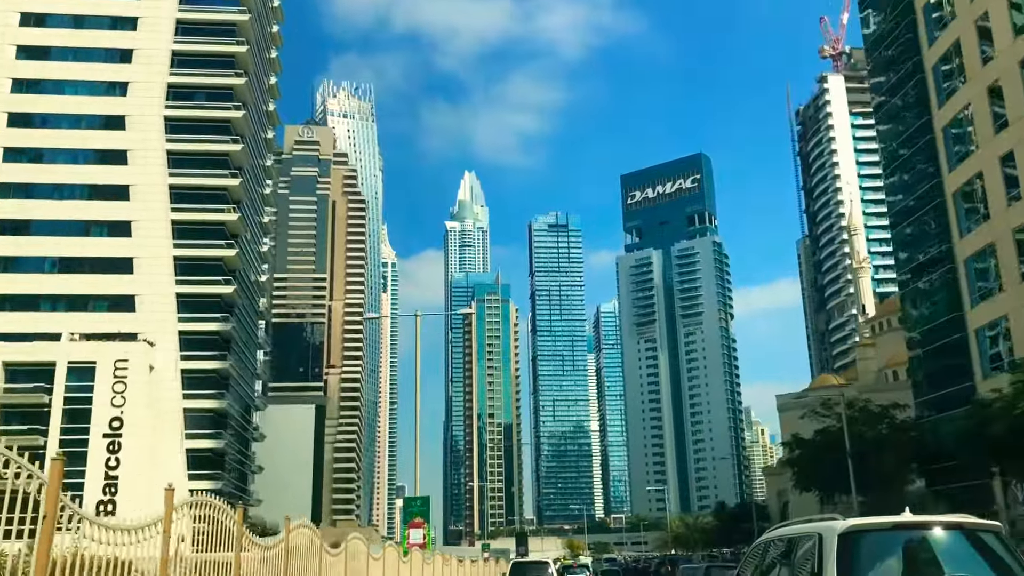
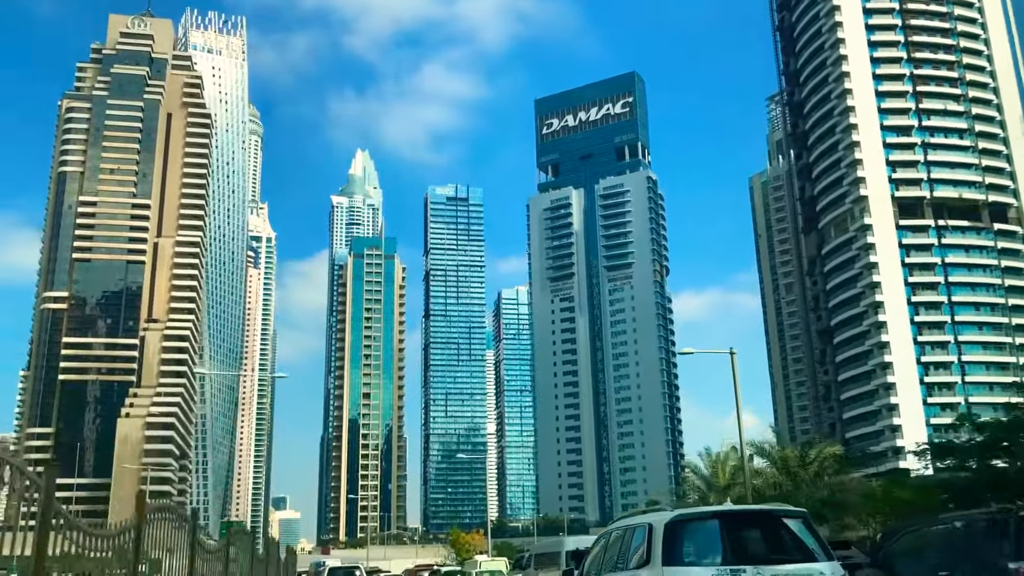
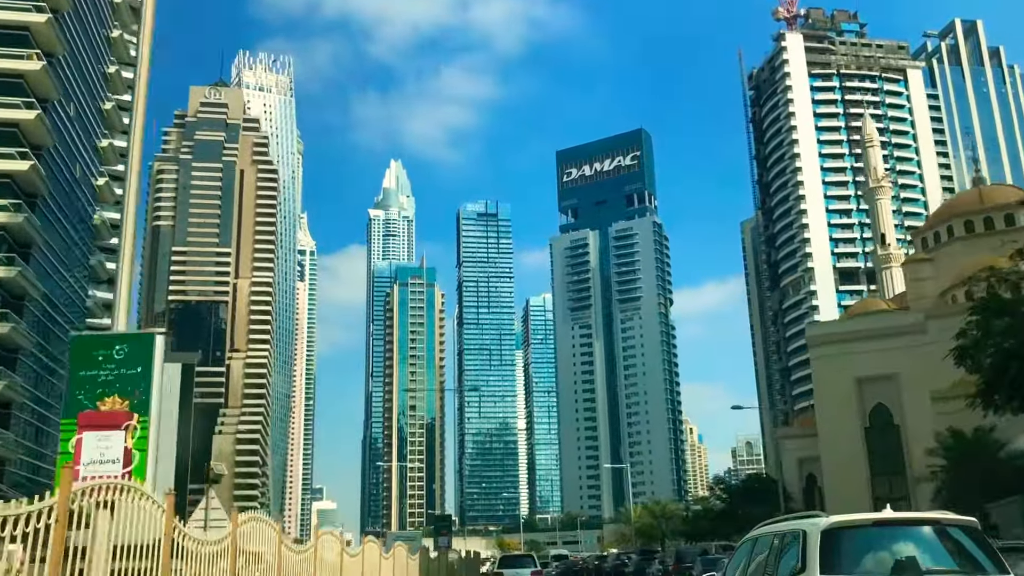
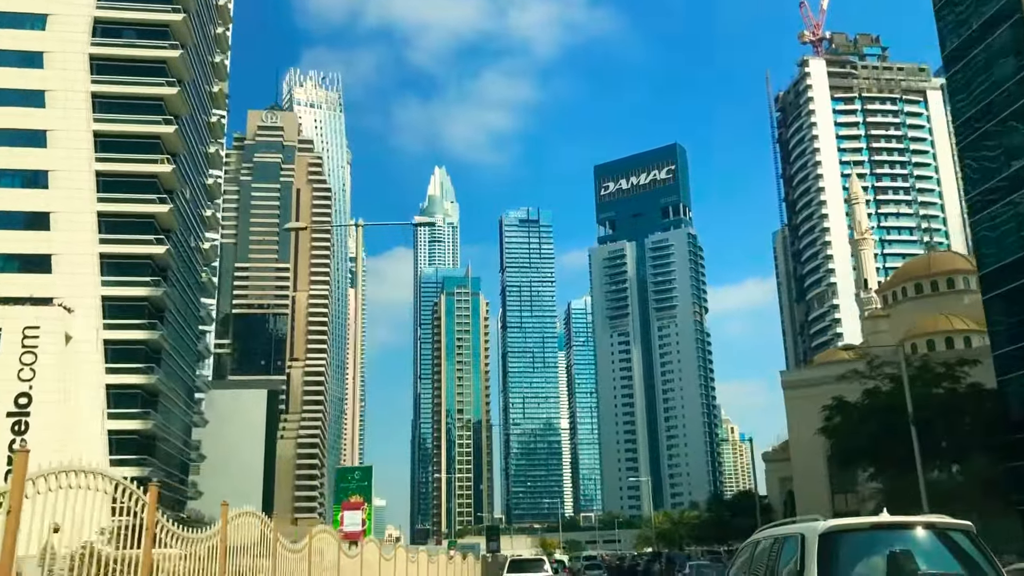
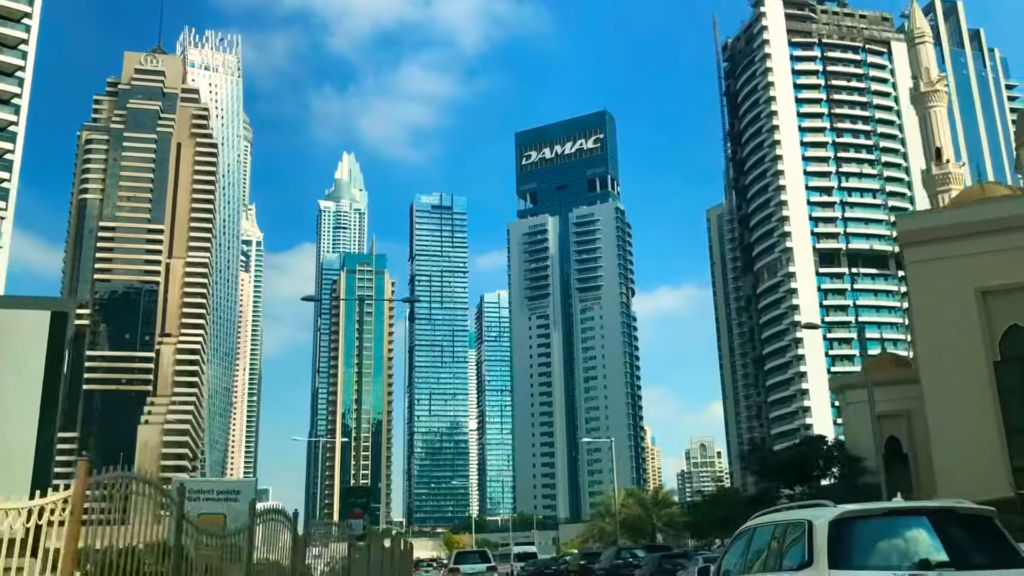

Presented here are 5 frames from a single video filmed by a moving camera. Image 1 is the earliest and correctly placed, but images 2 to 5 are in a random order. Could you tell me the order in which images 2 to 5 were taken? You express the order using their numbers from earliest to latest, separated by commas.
4, 3, 5, 2
